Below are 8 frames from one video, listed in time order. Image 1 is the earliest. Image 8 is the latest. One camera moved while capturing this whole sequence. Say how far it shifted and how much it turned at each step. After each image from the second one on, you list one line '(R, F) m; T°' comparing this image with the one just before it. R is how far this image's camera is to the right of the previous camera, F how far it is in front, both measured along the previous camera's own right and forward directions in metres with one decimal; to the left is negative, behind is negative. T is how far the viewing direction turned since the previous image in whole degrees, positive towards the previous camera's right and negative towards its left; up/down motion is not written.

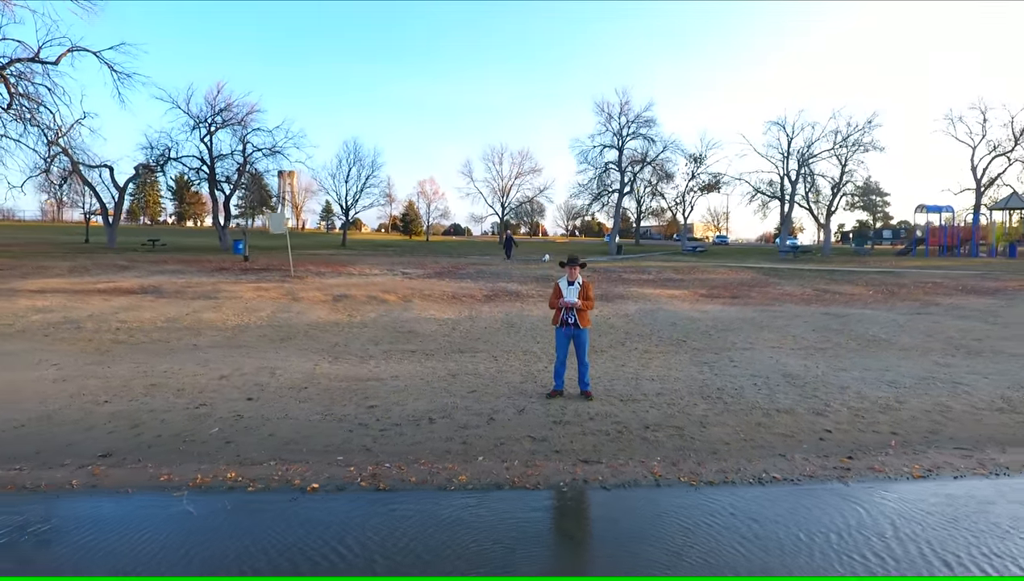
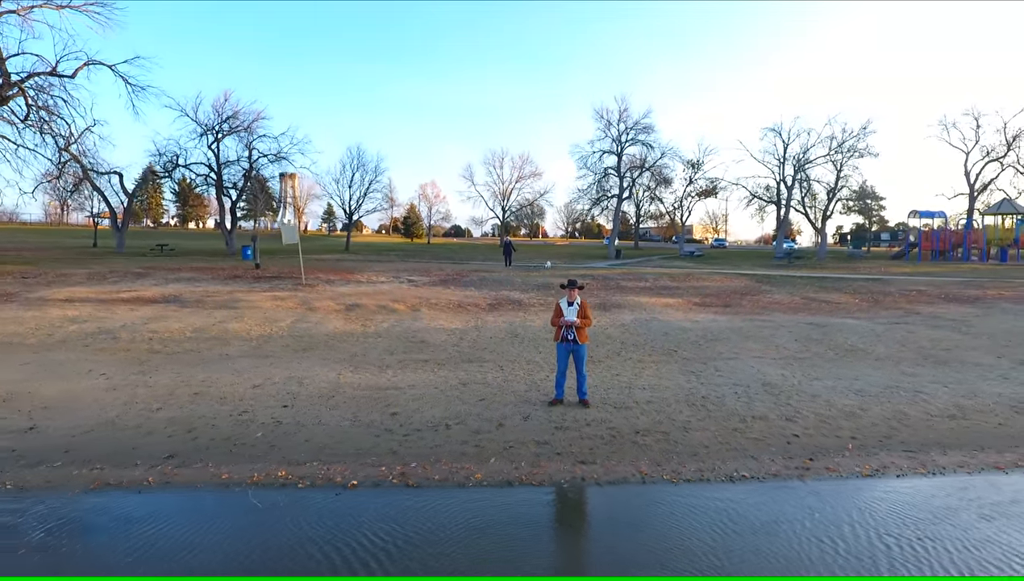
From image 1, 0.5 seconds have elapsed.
(-0.1, -0.9) m; 0°
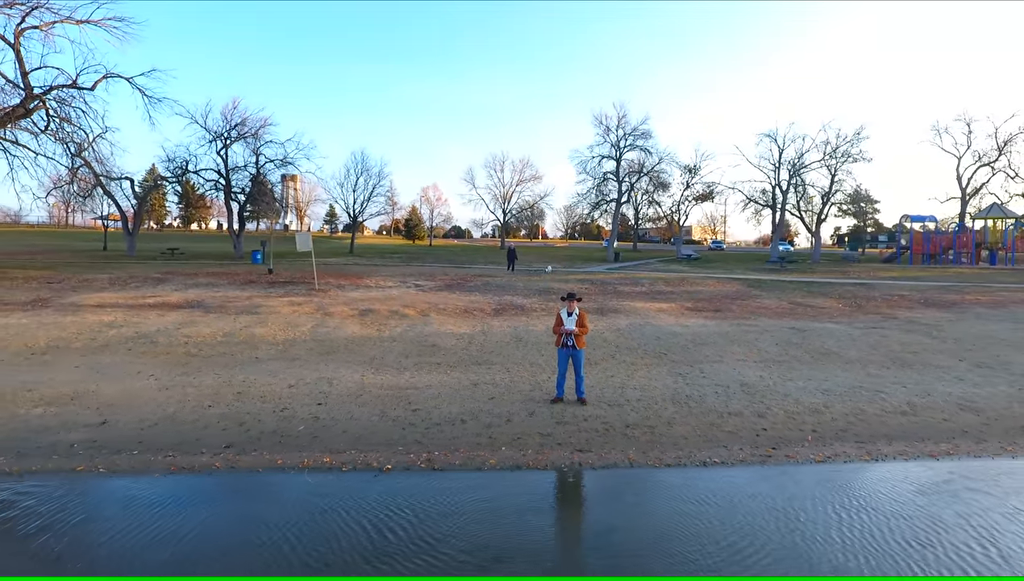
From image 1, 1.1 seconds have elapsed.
(-0.1, -1.1) m; 0°
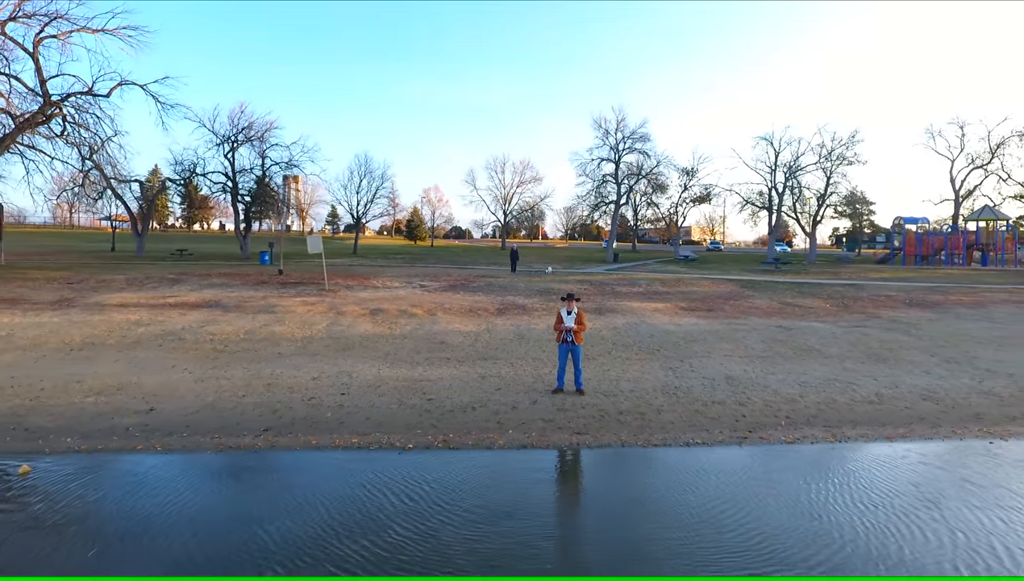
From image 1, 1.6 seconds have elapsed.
(-0.1, -0.9) m; 0°
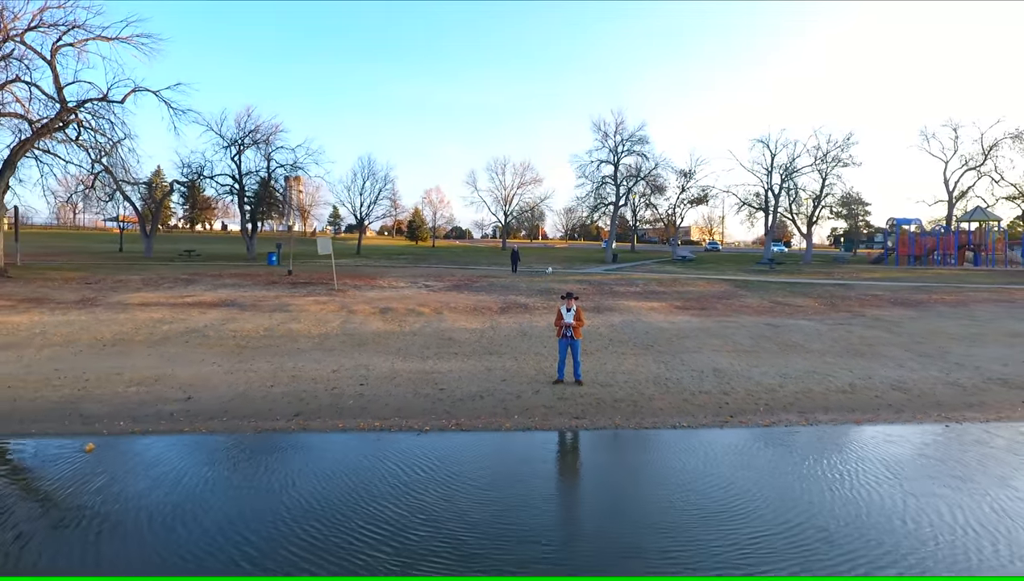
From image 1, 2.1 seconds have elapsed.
(-0.1, -0.9) m; 0°
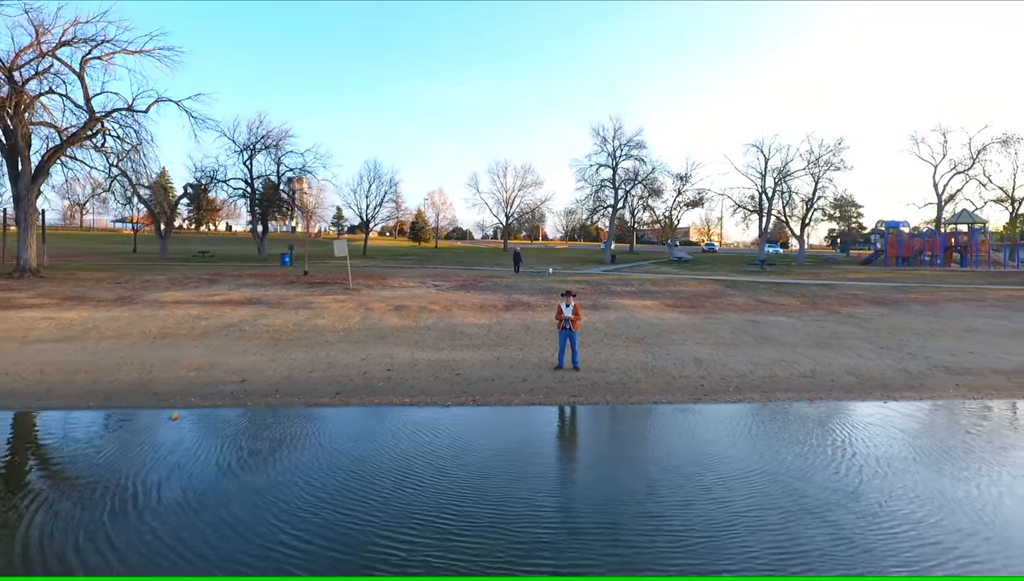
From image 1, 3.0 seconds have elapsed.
(-0.1, -1.7) m; 0°
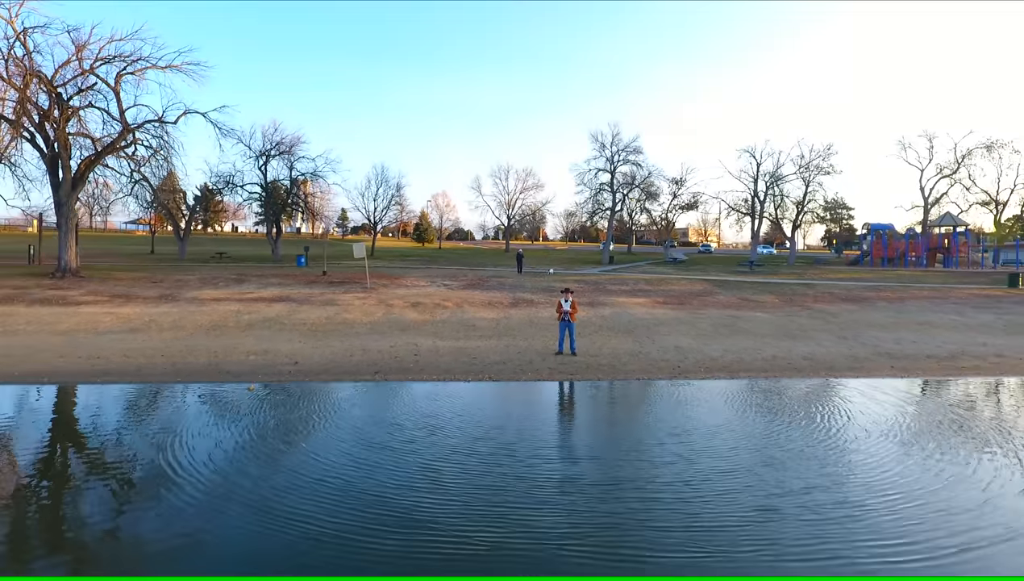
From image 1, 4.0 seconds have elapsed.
(-0.2, -2.3) m; 0°
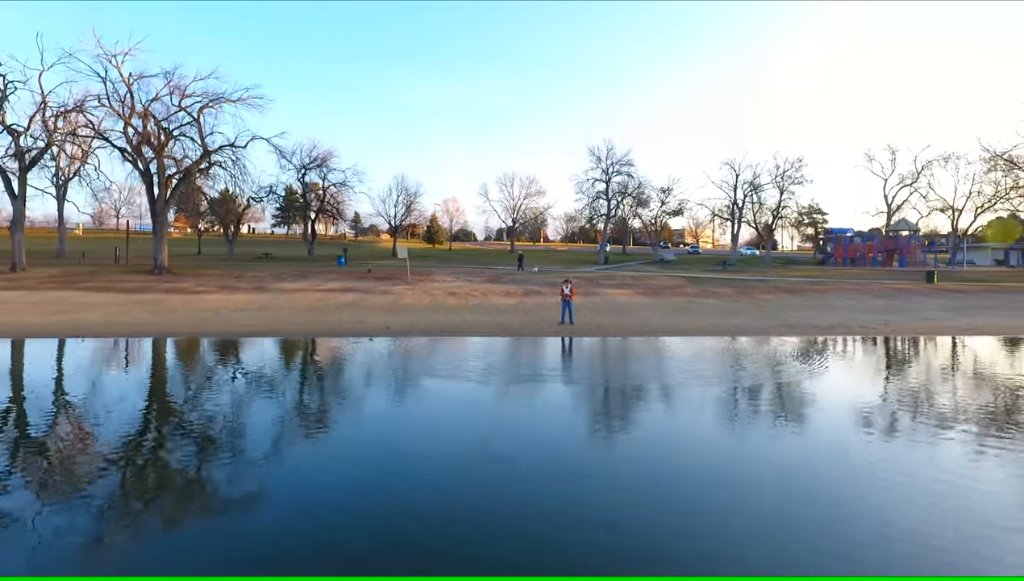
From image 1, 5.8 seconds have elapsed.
(-0.7, -7.2) m; 0°
